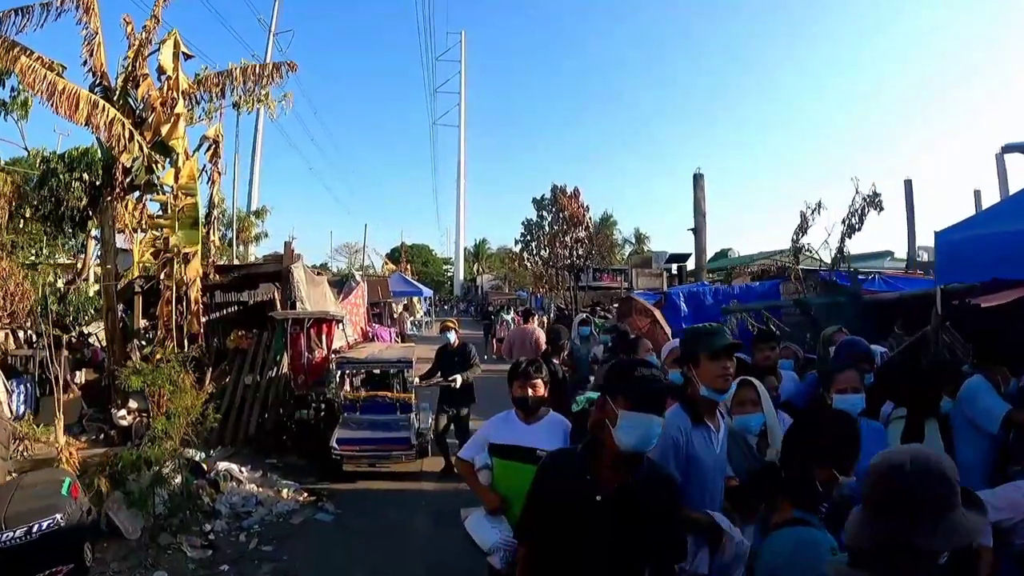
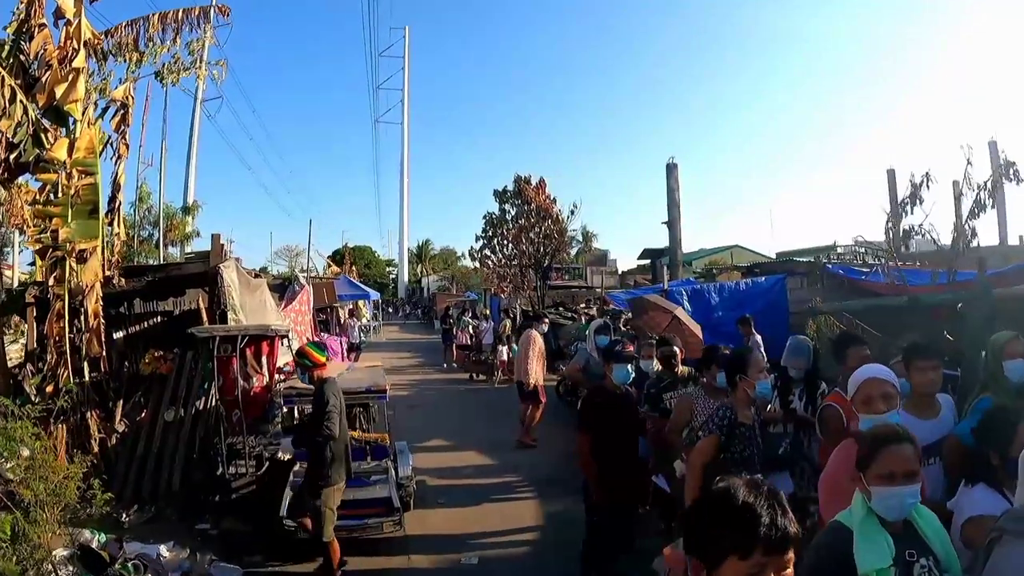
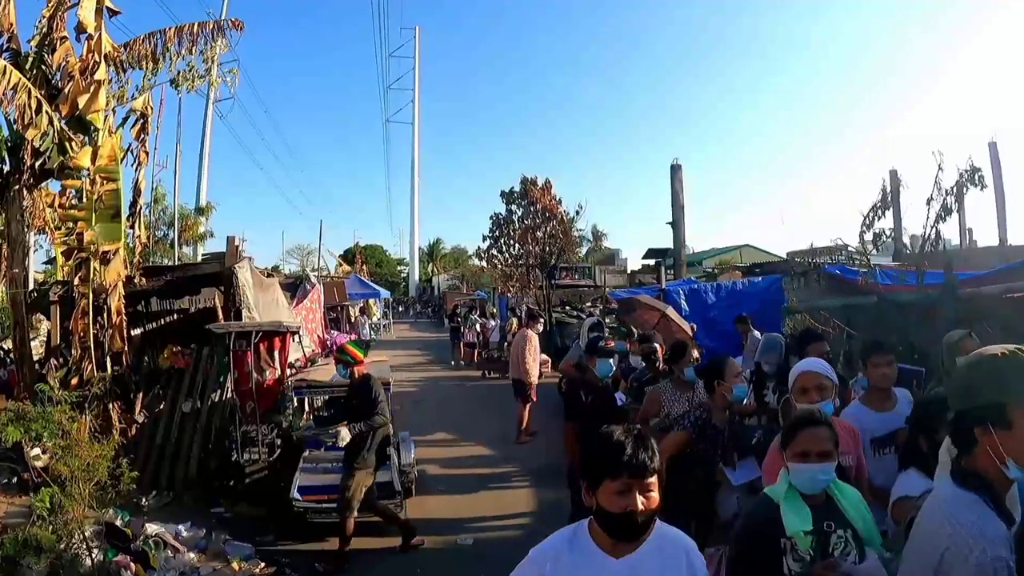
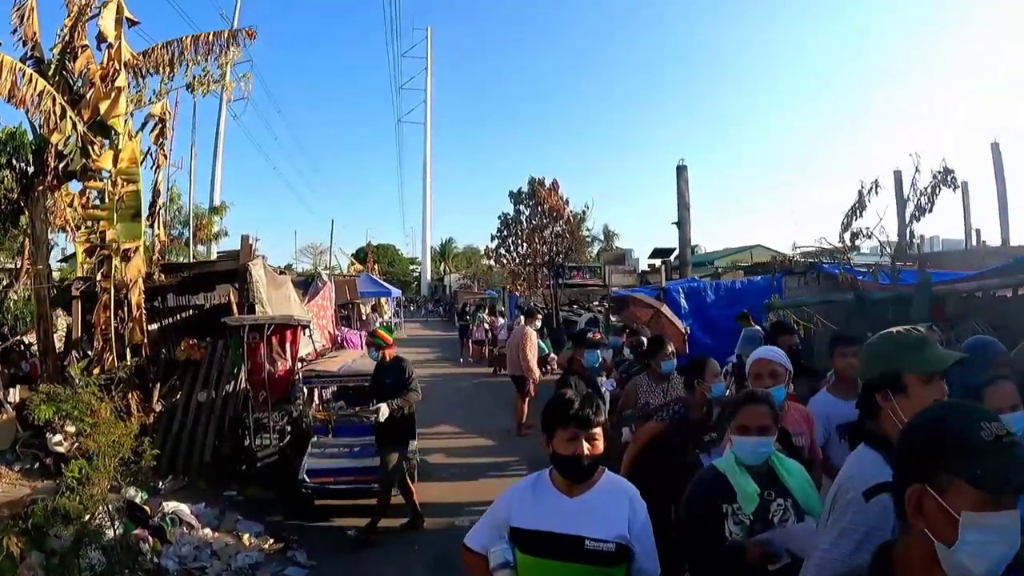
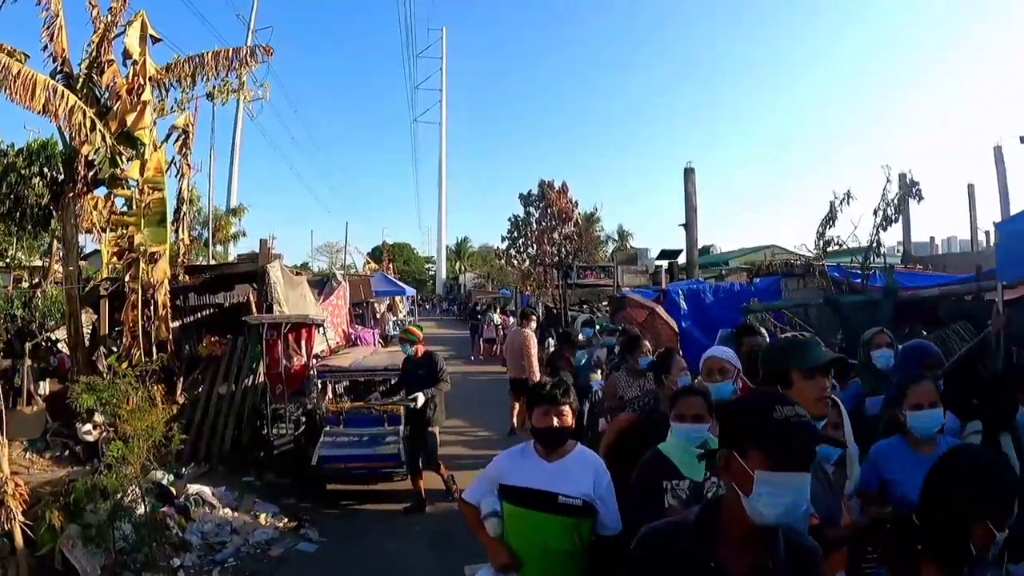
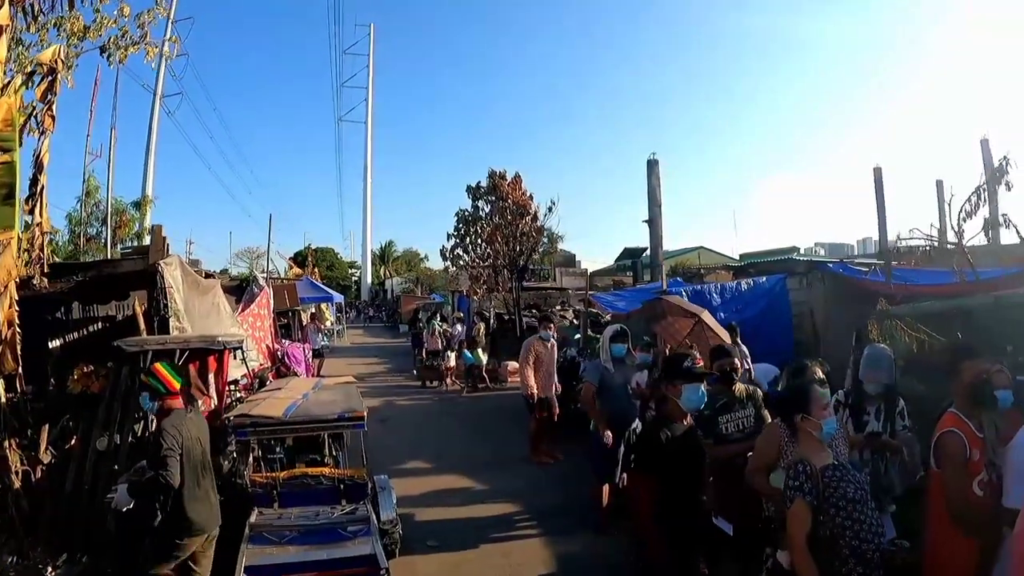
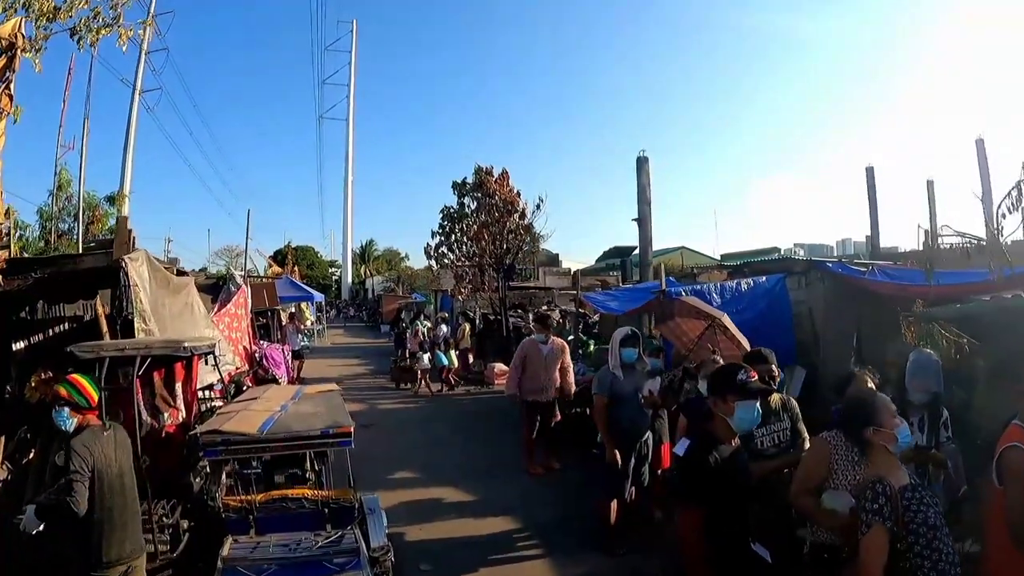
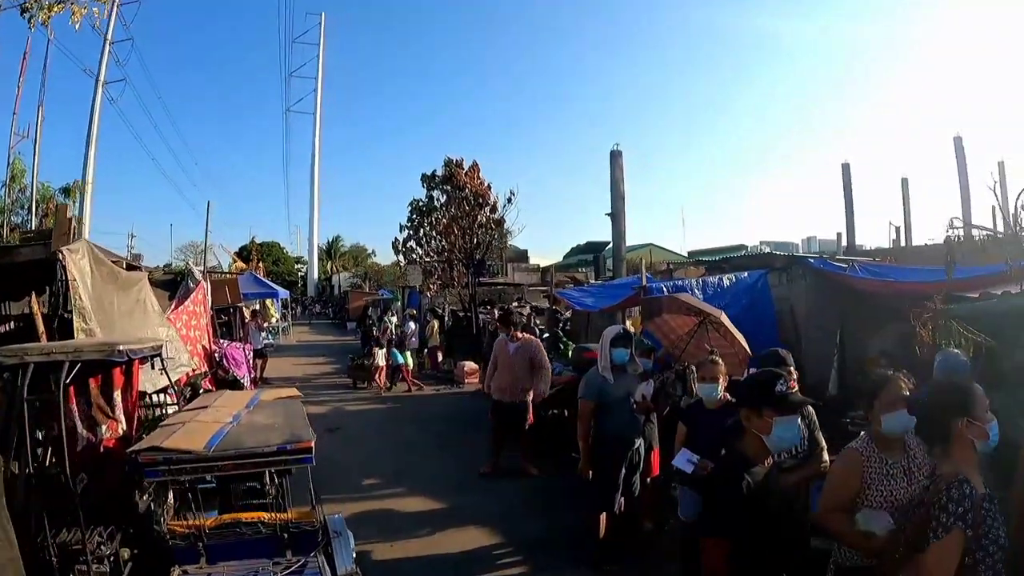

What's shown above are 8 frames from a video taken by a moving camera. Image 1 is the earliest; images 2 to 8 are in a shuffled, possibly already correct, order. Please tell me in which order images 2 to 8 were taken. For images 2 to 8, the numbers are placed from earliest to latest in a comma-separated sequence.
5, 4, 3, 2, 6, 7, 8
